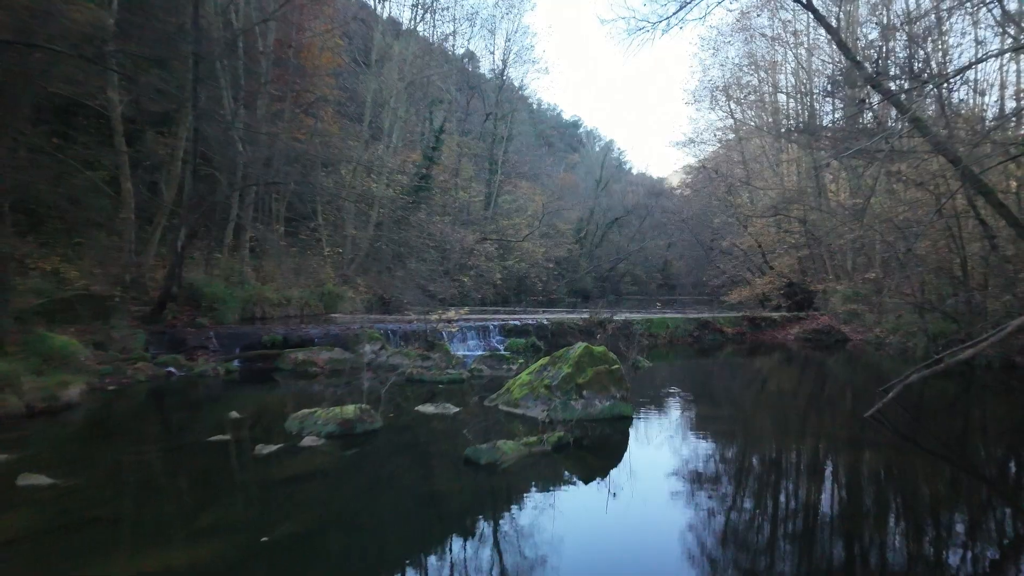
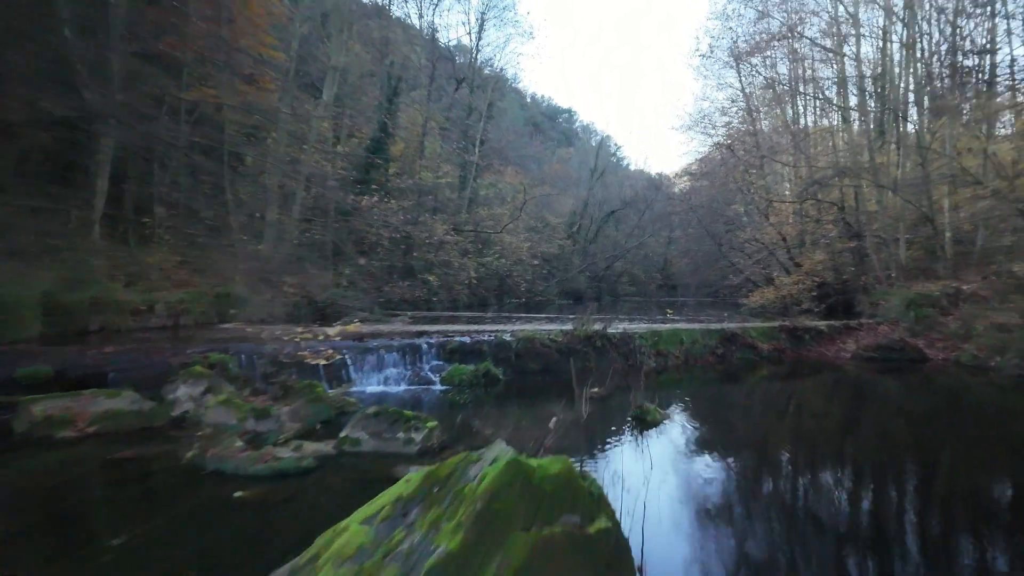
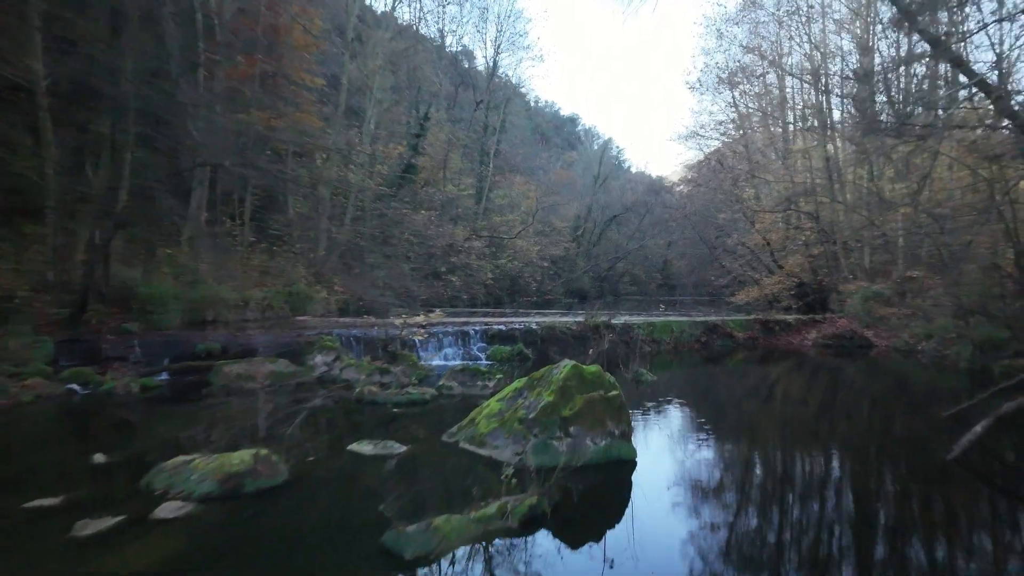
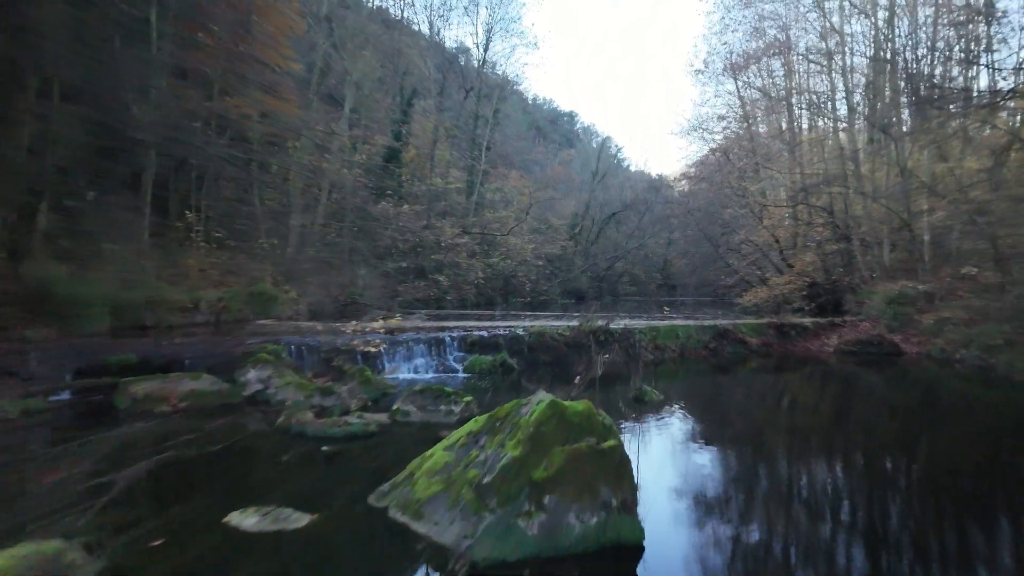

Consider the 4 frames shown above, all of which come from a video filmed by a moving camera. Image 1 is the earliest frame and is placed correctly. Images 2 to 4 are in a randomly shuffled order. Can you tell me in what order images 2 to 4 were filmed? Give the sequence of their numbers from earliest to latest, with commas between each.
3, 4, 2
